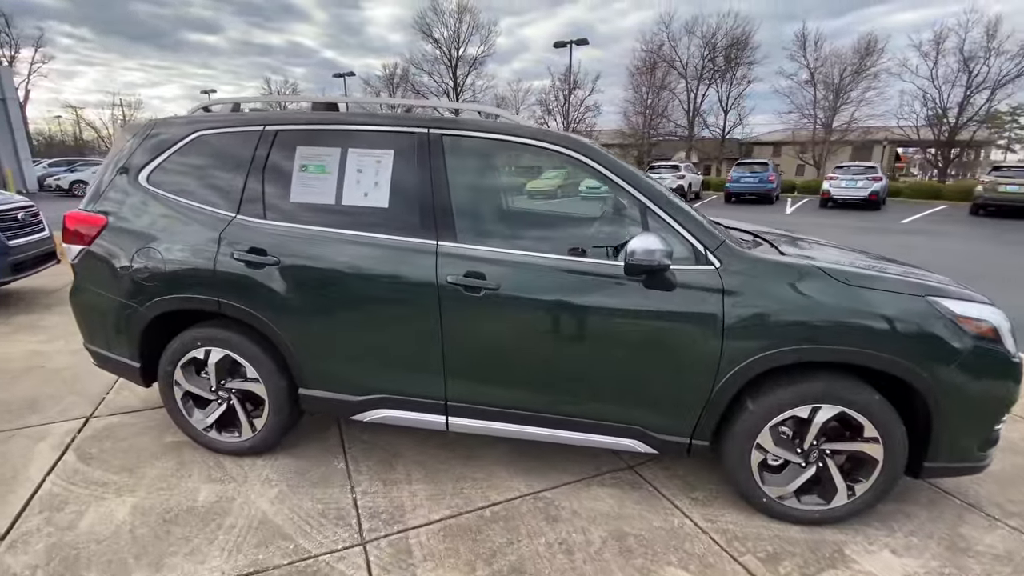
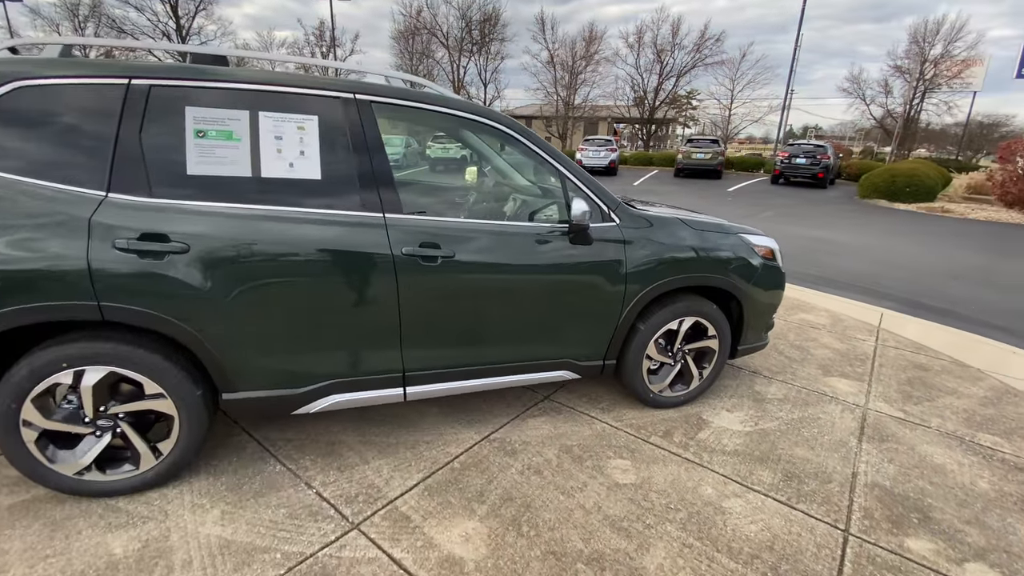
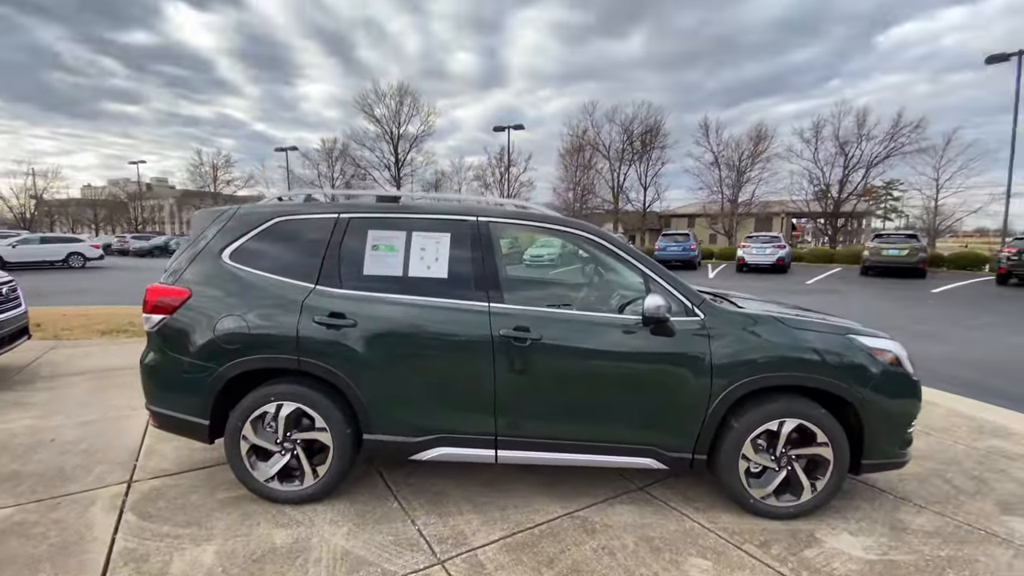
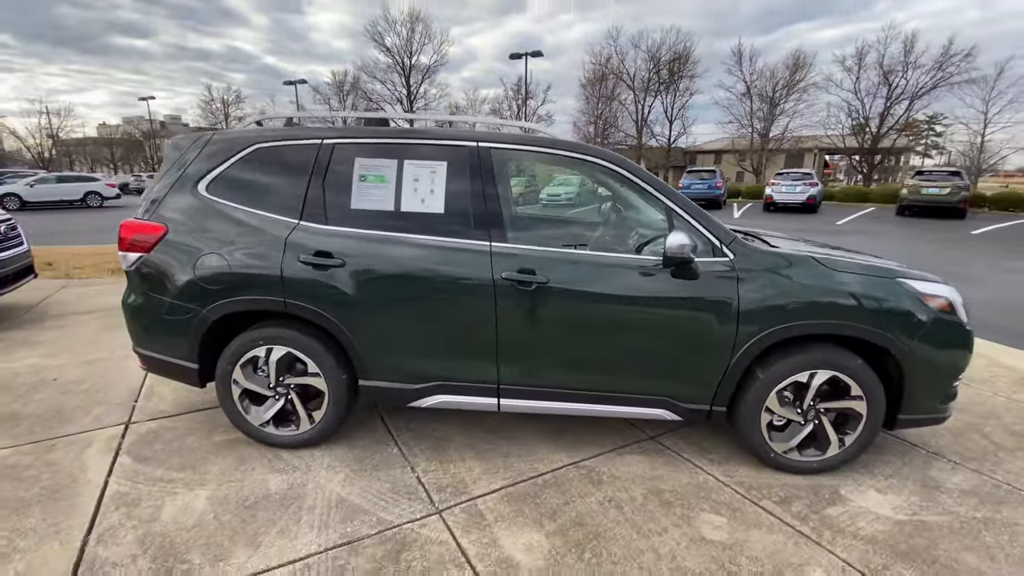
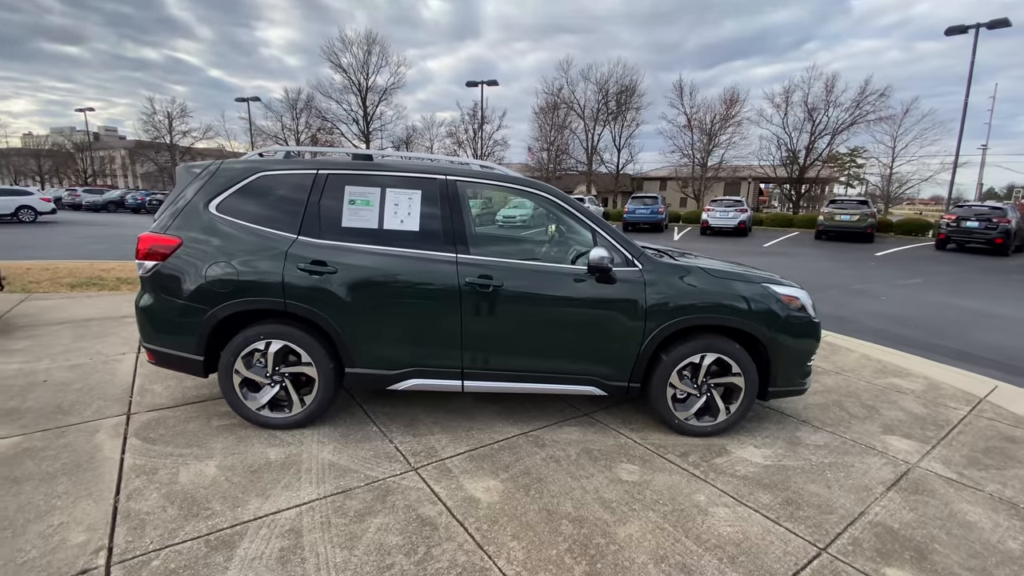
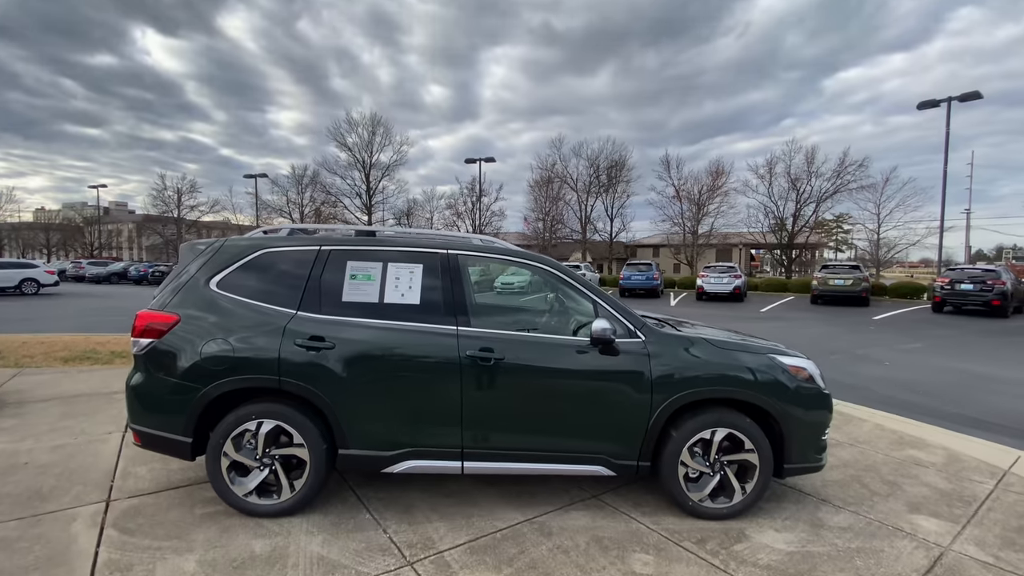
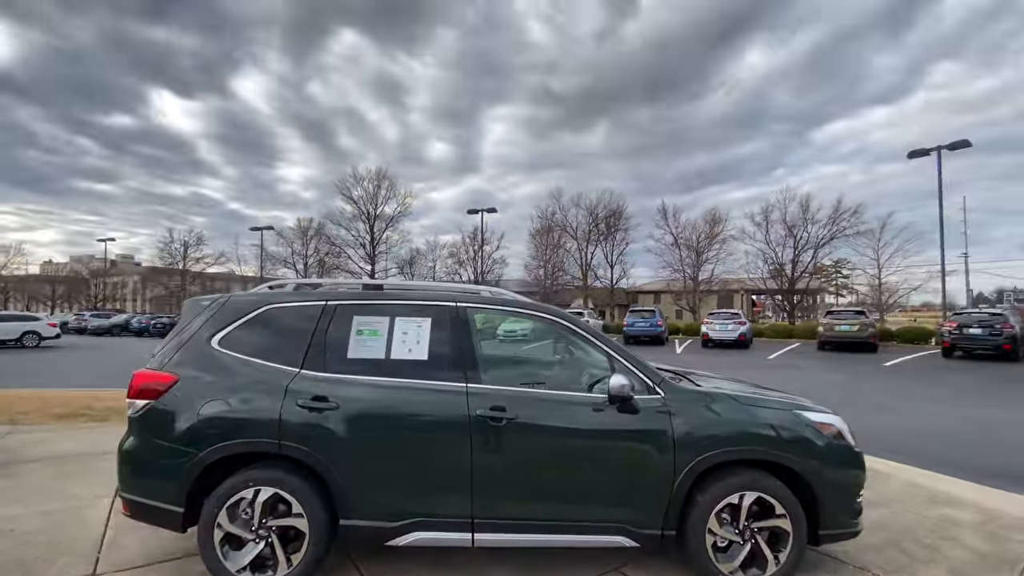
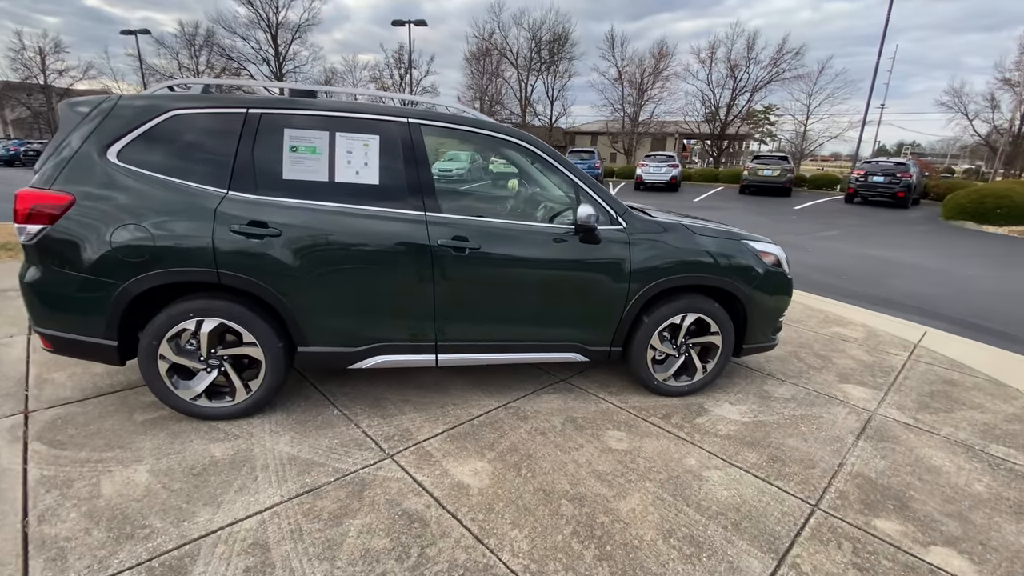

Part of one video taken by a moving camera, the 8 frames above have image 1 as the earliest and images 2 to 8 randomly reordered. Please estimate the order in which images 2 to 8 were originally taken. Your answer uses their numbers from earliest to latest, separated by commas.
4, 3, 7, 6, 5, 8, 2
